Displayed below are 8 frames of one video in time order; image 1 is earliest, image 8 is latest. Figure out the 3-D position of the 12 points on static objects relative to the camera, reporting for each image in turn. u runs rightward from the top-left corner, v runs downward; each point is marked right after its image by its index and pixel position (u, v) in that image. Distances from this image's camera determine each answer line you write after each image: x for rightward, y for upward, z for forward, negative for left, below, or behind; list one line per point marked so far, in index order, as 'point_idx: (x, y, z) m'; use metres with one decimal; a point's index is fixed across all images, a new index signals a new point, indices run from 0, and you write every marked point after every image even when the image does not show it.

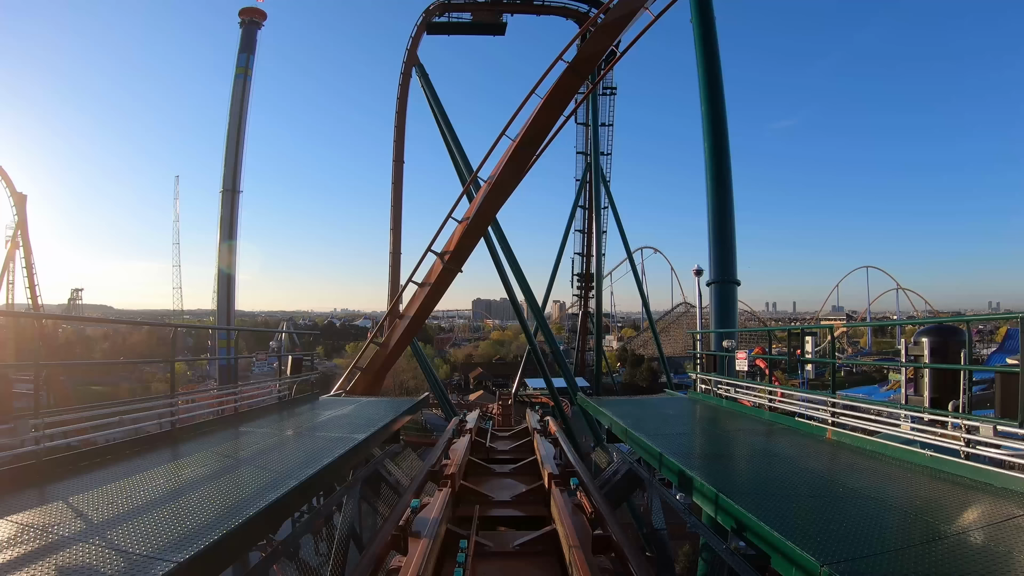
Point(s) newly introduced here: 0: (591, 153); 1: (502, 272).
0: (+2.9, +4.9, +19.1) m
1: (-0.2, +0.4, +11.8) m
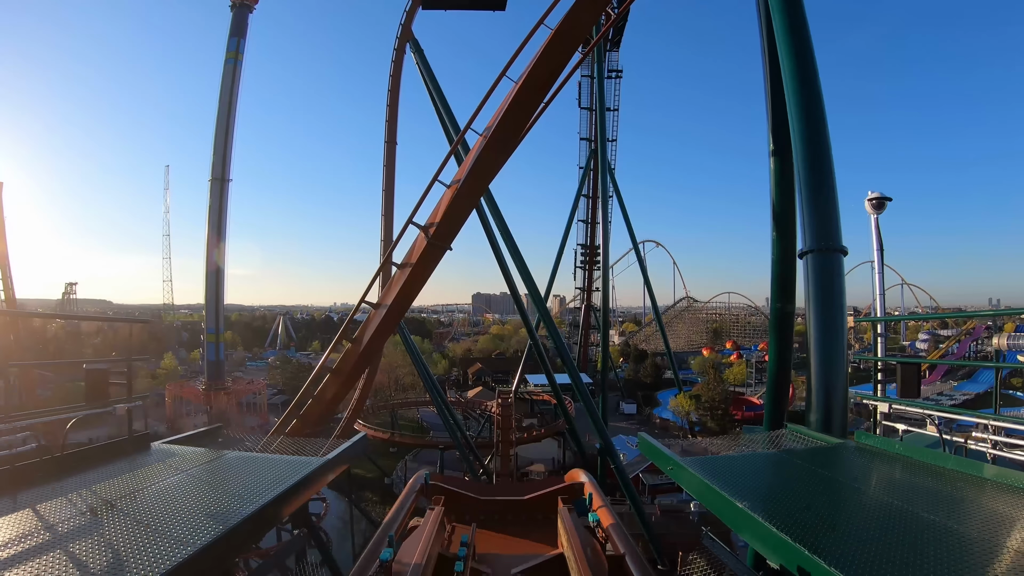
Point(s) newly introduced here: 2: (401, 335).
0: (+2.9, +5.1, +18.0) m
1: (-0.2, +0.6, +10.8) m
2: (-3.2, -1.1, +13.7) m
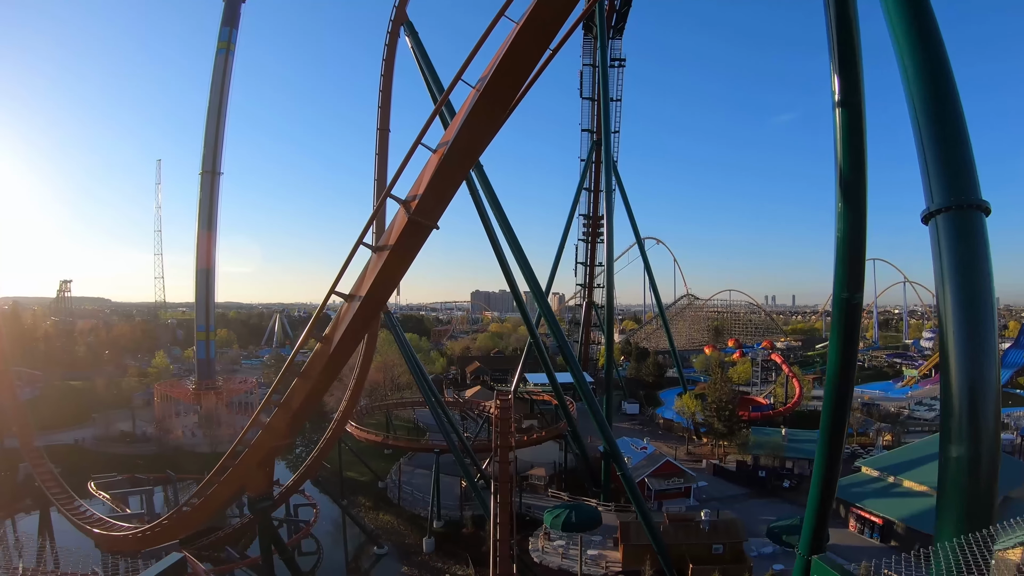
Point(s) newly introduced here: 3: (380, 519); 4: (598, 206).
0: (+2.9, +5.3, +17.3) m
1: (-0.2, +0.7, +10.1) m
2: (-3.2, -1.0, +13.0) m
3: (-3.4, -5.9, +13.2) m
4: (+3.2, +3.1, +19.4) m
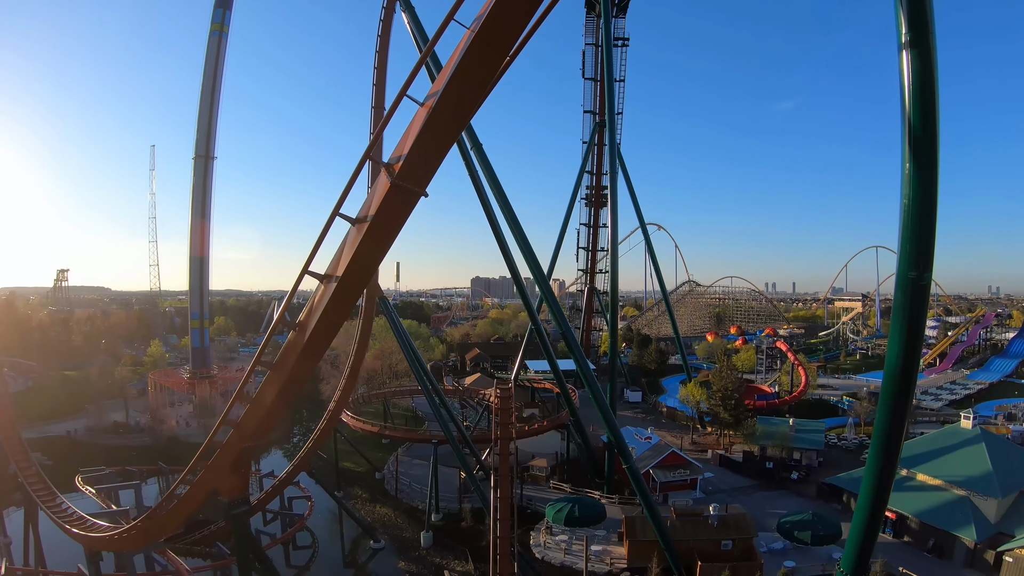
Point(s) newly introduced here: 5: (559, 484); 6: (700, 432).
0: (+3.0, +5.7, +16.7) m
1: (-0.2, +1.0, +9.6) m
2: (-3.2, -0.6, +12.5) m
3: (-3.4, -5.5, +12.8) m
4: (+3.2, +3.6, +18.8) m
5: (+1.2, -5.1, +13.8) m
6: (+7.0, -5.1, +19.5) m
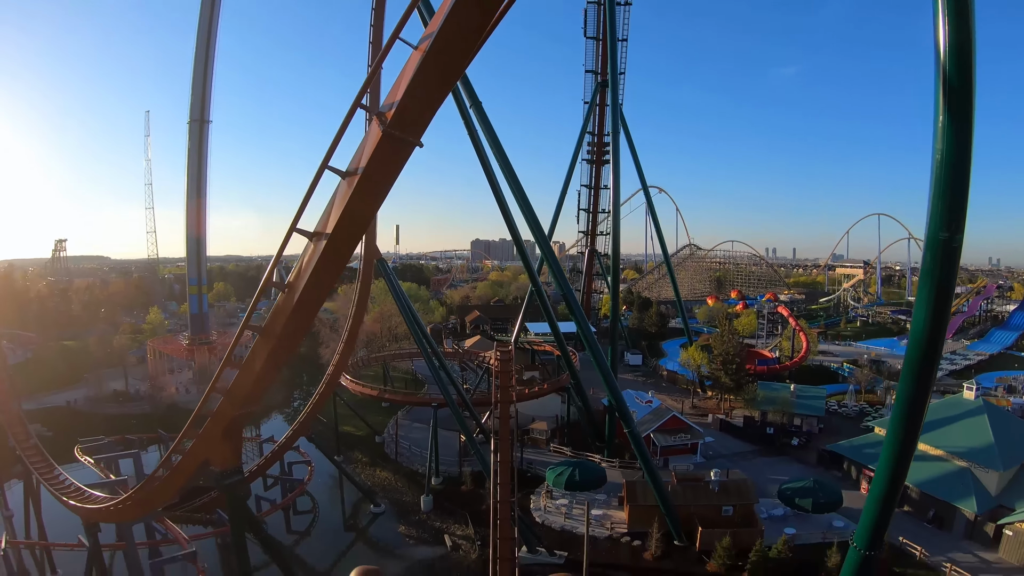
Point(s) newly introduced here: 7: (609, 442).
0: (+3.1, +6.8, +16.0) m
1: (-0.1, +1.6, +9.2) m
2: (-3.2, +0.3, +12.2) m
3: (-3.4, -4.6, +12.9) m
4: (+3.3, +4.8, +18.2) m
5: (+1.2, -4.1, +13.8) m
6: (+7.0, -3.9, +19.5) m
7: (+2.4, -3.7, +13.0) m
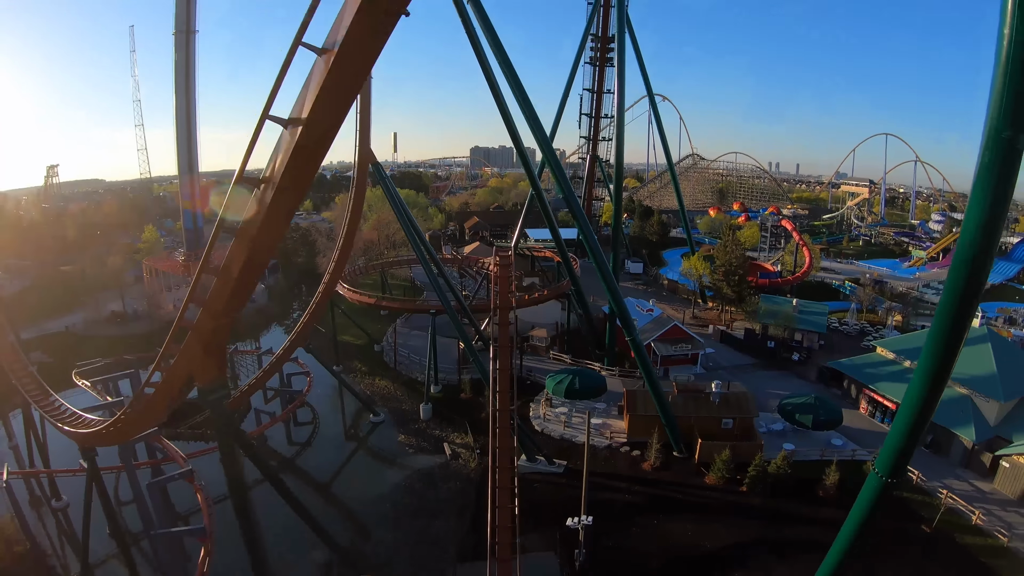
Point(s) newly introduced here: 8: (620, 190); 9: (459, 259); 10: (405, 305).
0: (+3.4, +9.2, +14.1) m
1: (+0.1, +3.1, +8.3) m
2: (-3.0, +2.3, +11.4) m
3: (-3.4, -2.3, +12.9) m
4: (+3.6, +7.6, +16.6) m
5: (+1.2, -1.9, +13.7) m
6: (+7.0, -0.8, +19.4) m
7: (+2.4, -1.6, +12.9) m
8: (+3.2, +2.2, +13.9) m
9: (-1.7, +0.7, +16.7) m
10: (-2.6, -0.5, +12.8) m
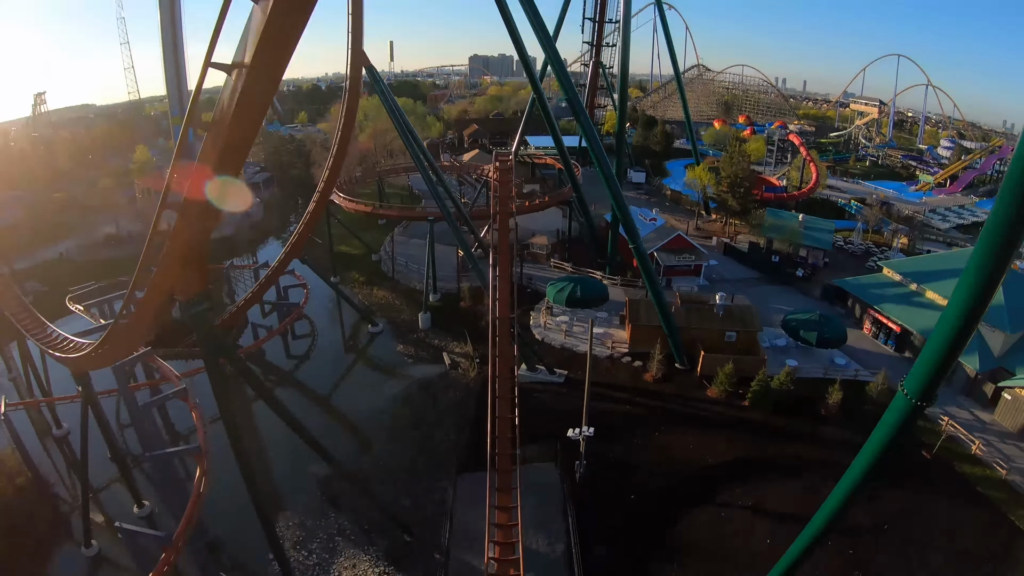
0: (+3.7, +11.3, +12.1) m
1: (+0.3, +4.5, +7.2) m
2: (-2.8, +4.3, +10.4) m
3: (-3.3, -0.1, +12.6) m
4: (+3.8, +10.1, +14.9) m
5: (+1.3, +0.4, +13.4) m
6: (+7.0, +2.1, +18.9) m
7: (+2.5, +0.4, +12.6) m
8: (+3.3, +4.4, +13.0) m
9: (-1.6, +3.5, +15.9) m
10: (-2.5, +1.6, +12.3) m
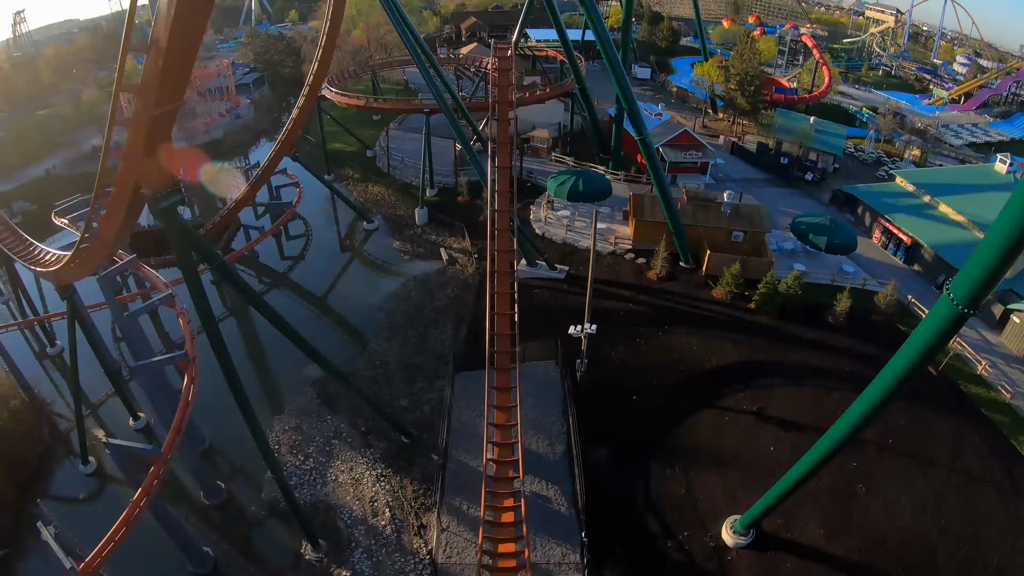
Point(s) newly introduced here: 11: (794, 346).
0: (+4.1, +13.3, +9.9) m
1: (+0.5, +5.8, +6.1) m
2: (-2.7, +6.2, +9.2) m
3: (-3.3, +2.2, +12.0) m
4: (+4.1, +12.5, +12.8) m
5: (+1.3, +2.7, +12.8) m
6: (+7.1, +5.1, +18.0) m
7: (+2.5, +2.6, +12.0) m
8: (+3.5, +6.6, +11.8) m
9: (-1.5, +6.2, +14.8) m
10: (-2.4, +3.9, +11.4) m
11: (+4.2, -0.9, +7.8) m
